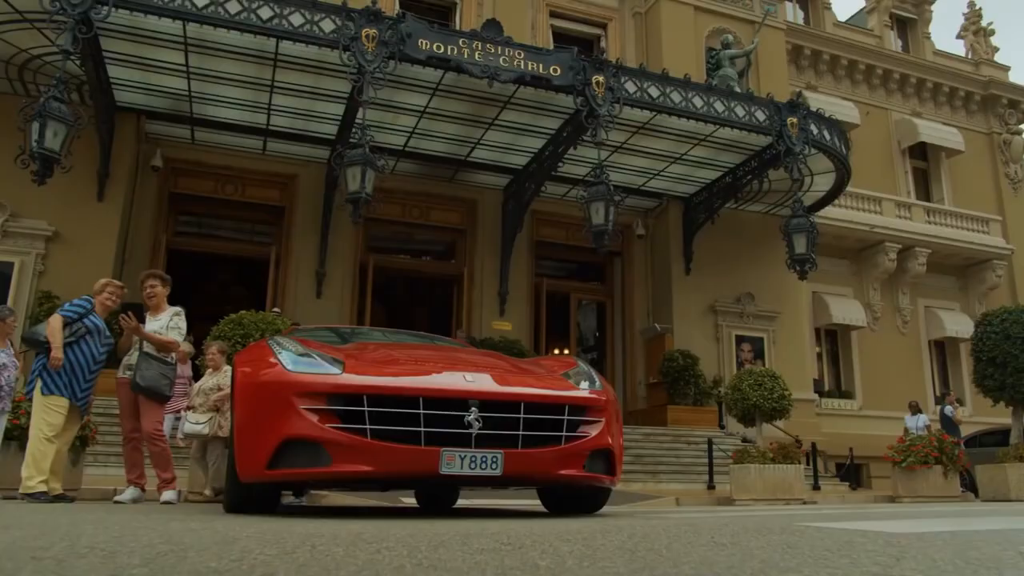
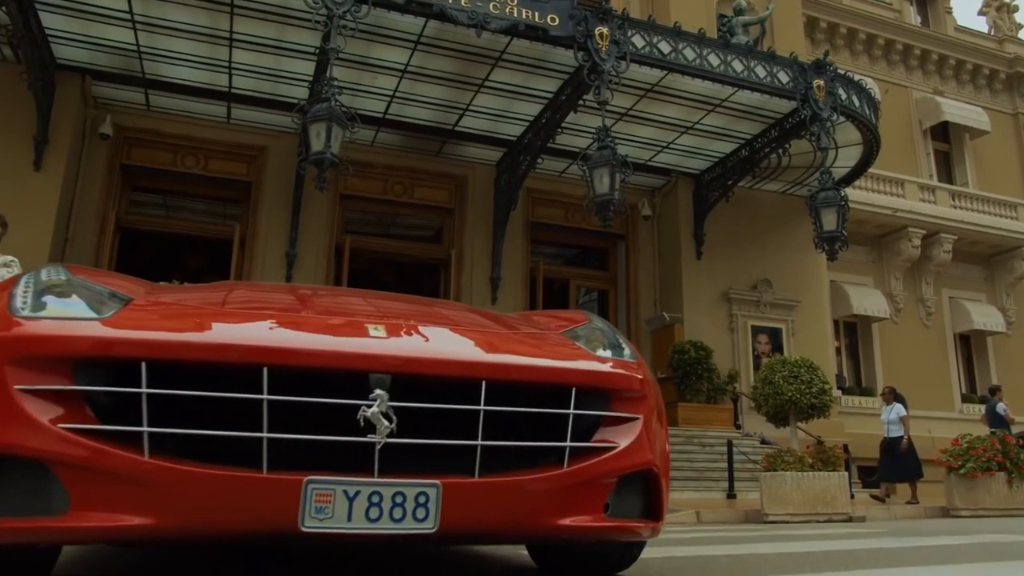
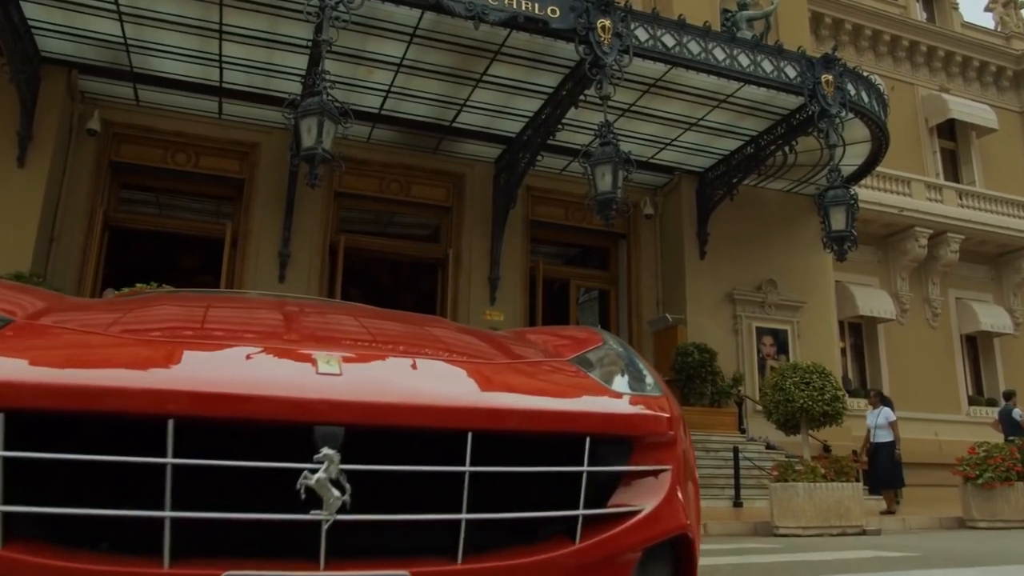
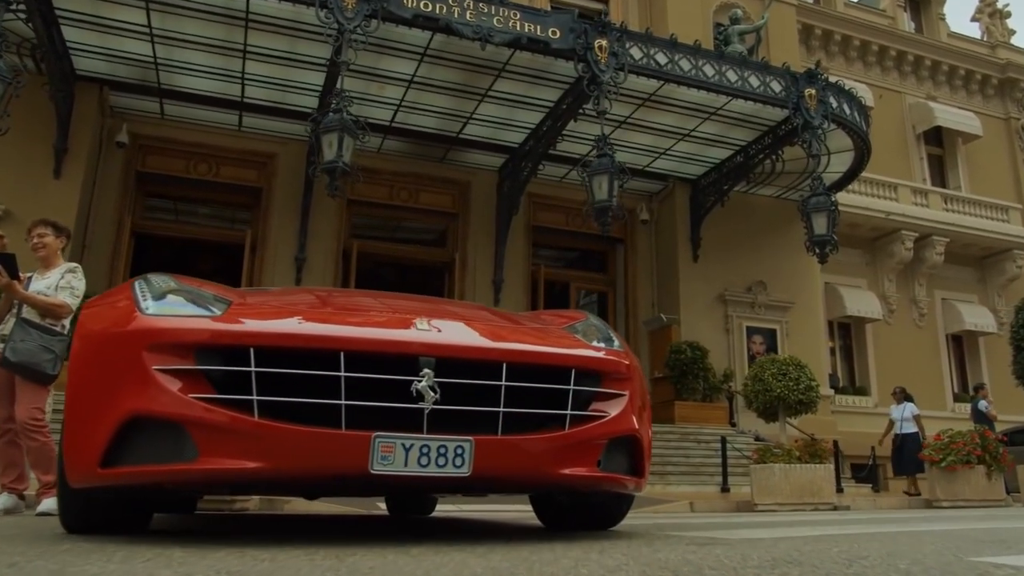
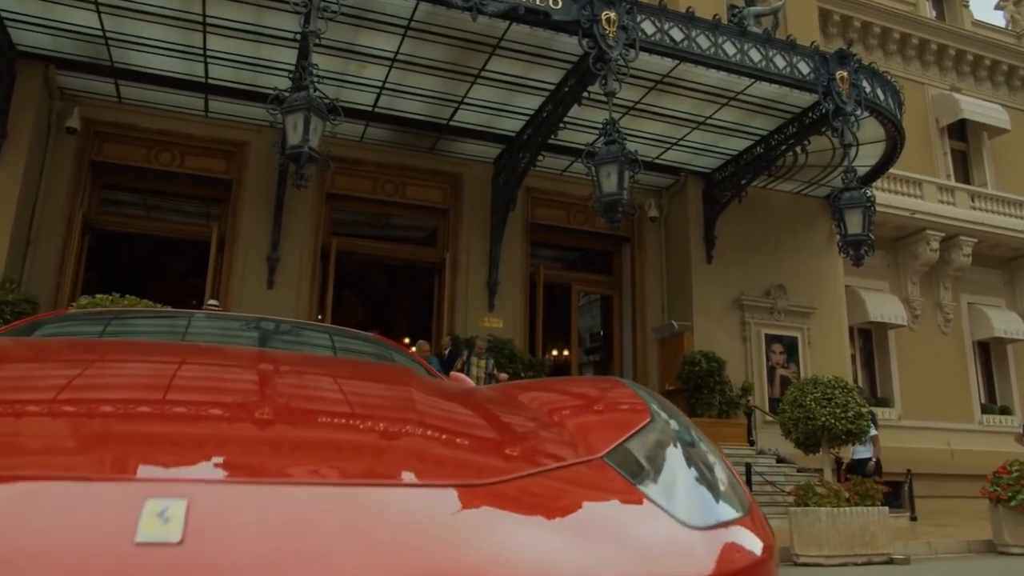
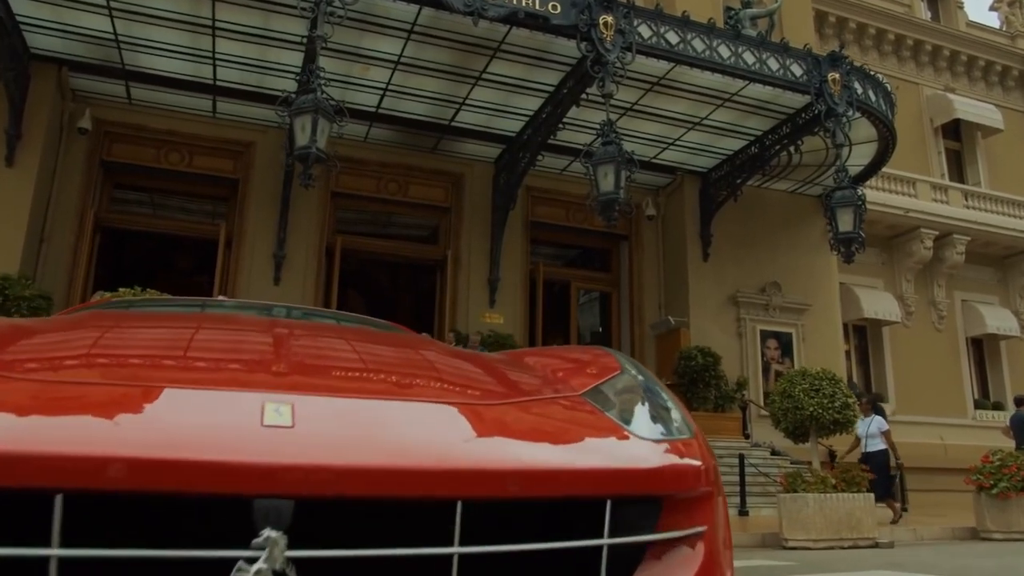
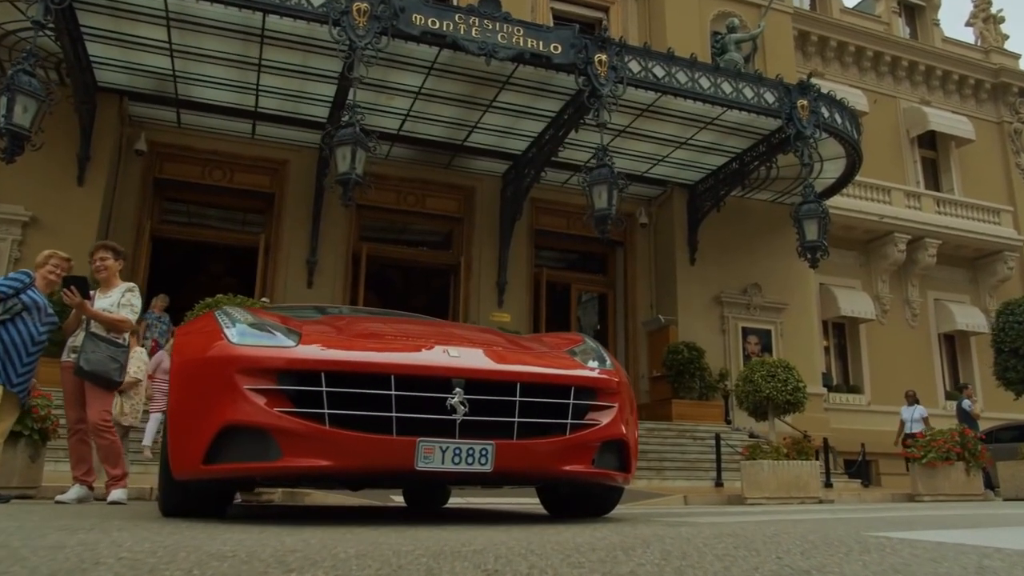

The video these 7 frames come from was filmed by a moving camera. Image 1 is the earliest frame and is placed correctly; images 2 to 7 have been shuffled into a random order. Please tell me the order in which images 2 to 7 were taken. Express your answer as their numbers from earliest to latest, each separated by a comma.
7, 4, 2, 3, 6, 5
